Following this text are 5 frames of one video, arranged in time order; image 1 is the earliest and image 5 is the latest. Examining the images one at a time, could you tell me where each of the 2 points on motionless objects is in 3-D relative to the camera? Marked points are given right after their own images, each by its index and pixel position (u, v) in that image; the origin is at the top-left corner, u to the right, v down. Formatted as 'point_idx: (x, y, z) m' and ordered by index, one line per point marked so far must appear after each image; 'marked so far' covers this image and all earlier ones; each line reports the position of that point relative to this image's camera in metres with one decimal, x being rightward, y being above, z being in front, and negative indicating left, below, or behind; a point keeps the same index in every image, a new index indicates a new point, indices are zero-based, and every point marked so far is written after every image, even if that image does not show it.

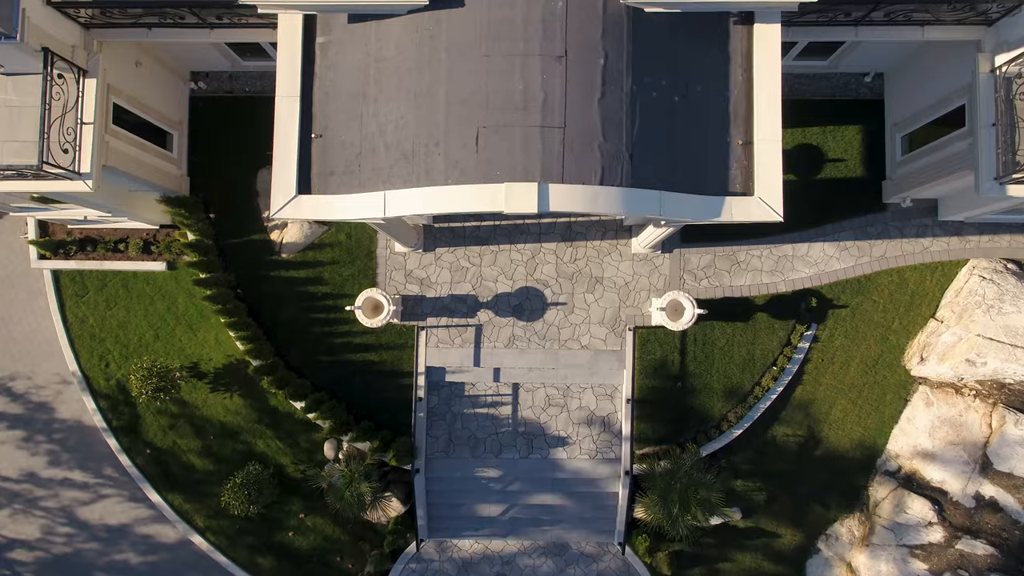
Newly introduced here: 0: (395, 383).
0: (-3.0, -2.4, +17.9) m
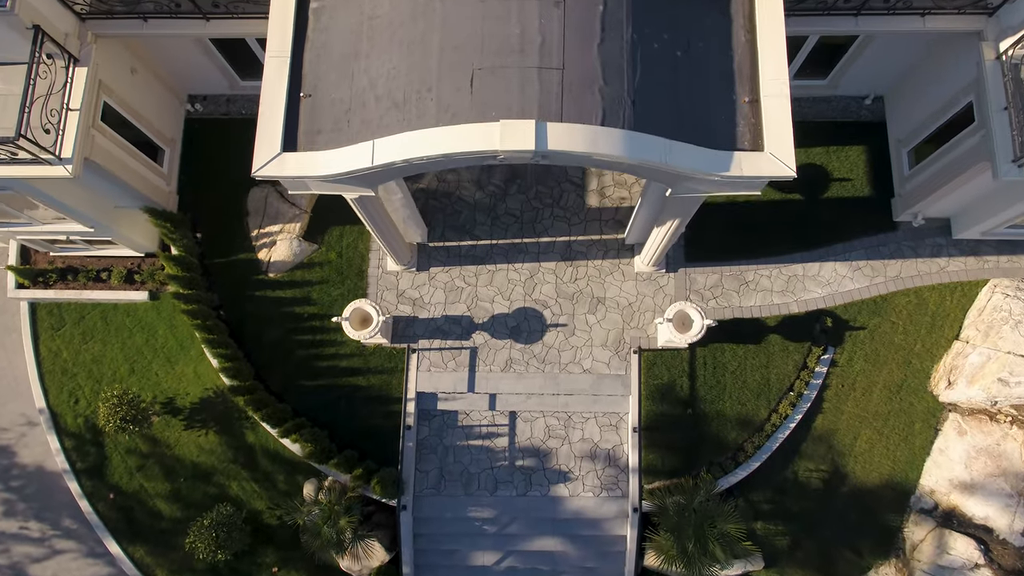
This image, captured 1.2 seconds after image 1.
0: (-3.1, -2.9, +16.6) m
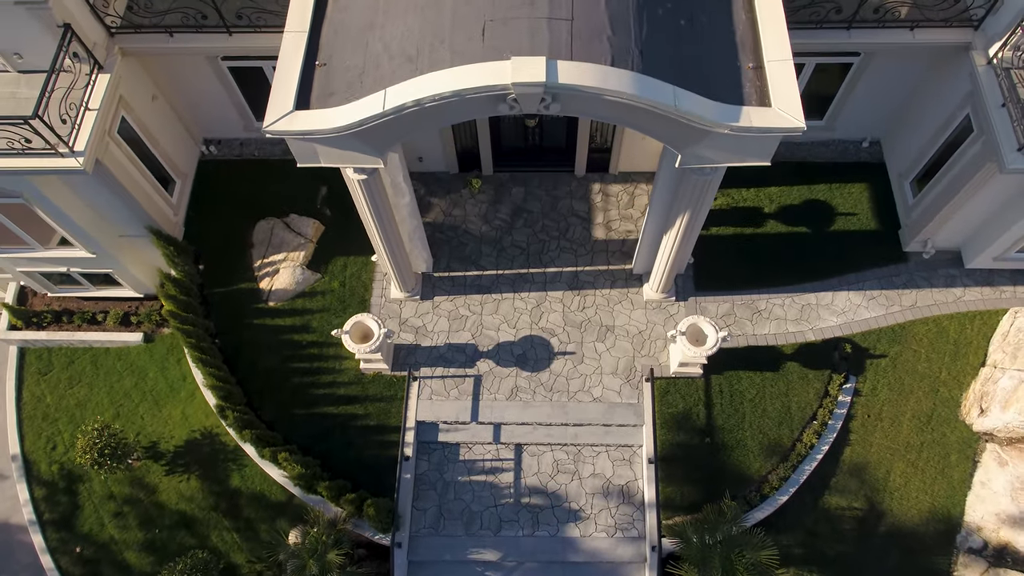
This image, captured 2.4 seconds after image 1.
0: (-3.0, -3.4, +15.5) m
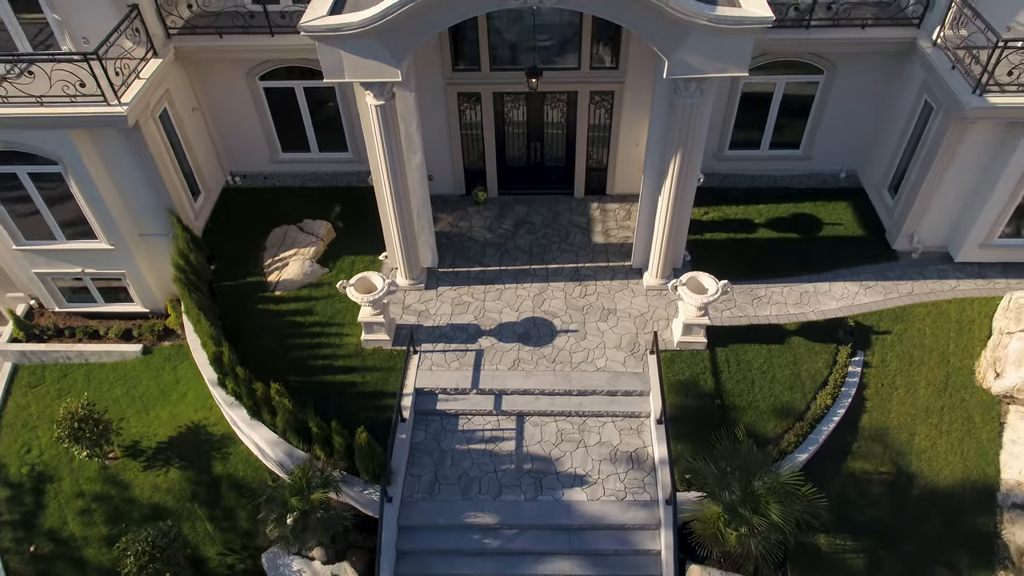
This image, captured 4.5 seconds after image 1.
0: (-2.9, -2.5, +14.9) m
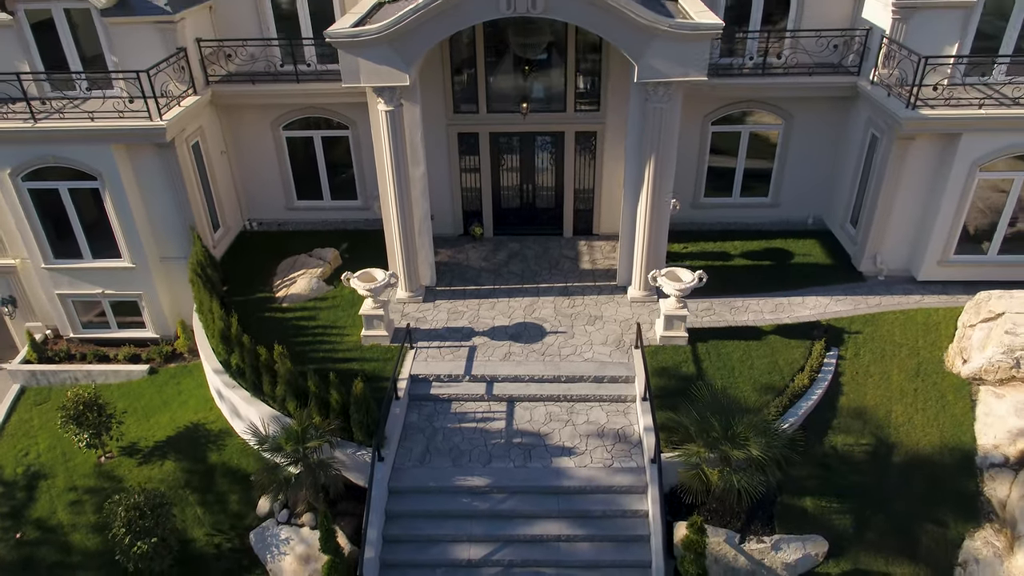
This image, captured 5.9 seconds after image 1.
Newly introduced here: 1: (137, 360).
0: (-3.1, -2.3, +15.5) m
1: (-10.6, -2.1, +19.8) m
